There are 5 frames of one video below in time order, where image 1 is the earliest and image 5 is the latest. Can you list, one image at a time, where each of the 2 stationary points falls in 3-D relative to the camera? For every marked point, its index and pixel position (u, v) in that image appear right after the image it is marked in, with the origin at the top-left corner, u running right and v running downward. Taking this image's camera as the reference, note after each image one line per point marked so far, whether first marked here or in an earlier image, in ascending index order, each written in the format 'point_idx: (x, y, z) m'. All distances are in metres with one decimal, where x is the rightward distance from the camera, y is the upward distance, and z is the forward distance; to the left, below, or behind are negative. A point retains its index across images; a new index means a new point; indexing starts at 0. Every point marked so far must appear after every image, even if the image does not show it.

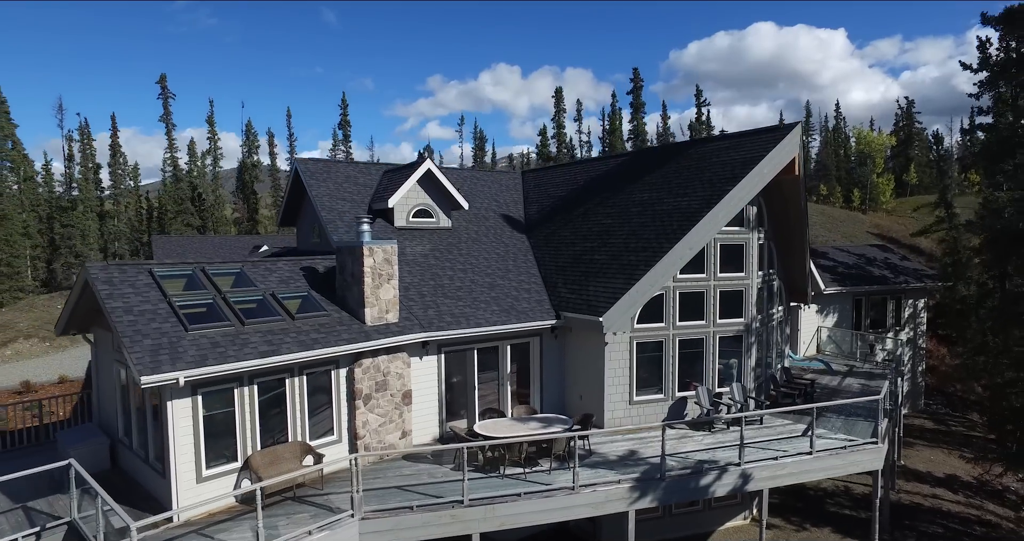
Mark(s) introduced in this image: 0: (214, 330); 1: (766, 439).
0: (-3.5, -0.7, +8.6) m
1: (+3.7, -2.4, +10.8) m
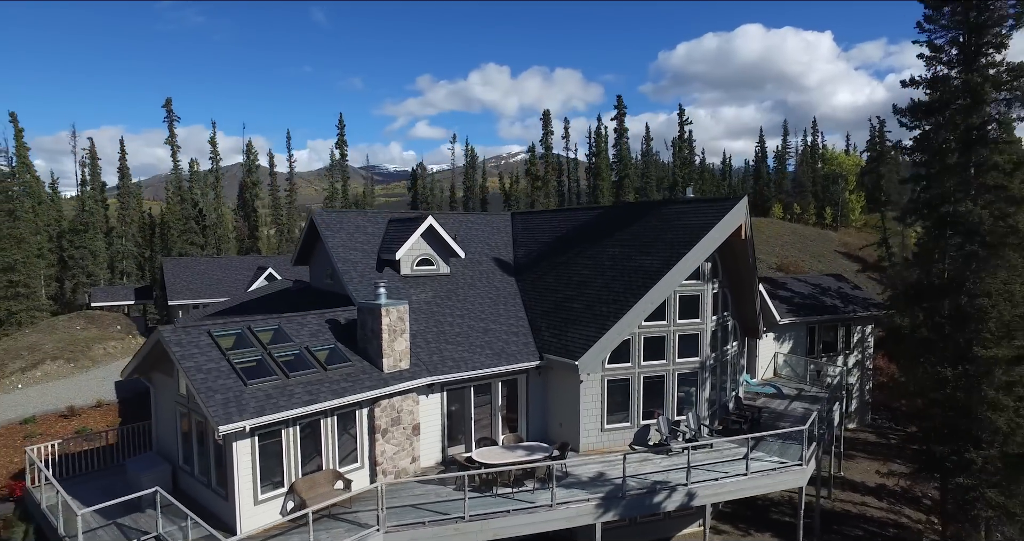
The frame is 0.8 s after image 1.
0: (-3.6, -1.7, +10.8) m
1: (+3.6, -3.3, +13.0) m
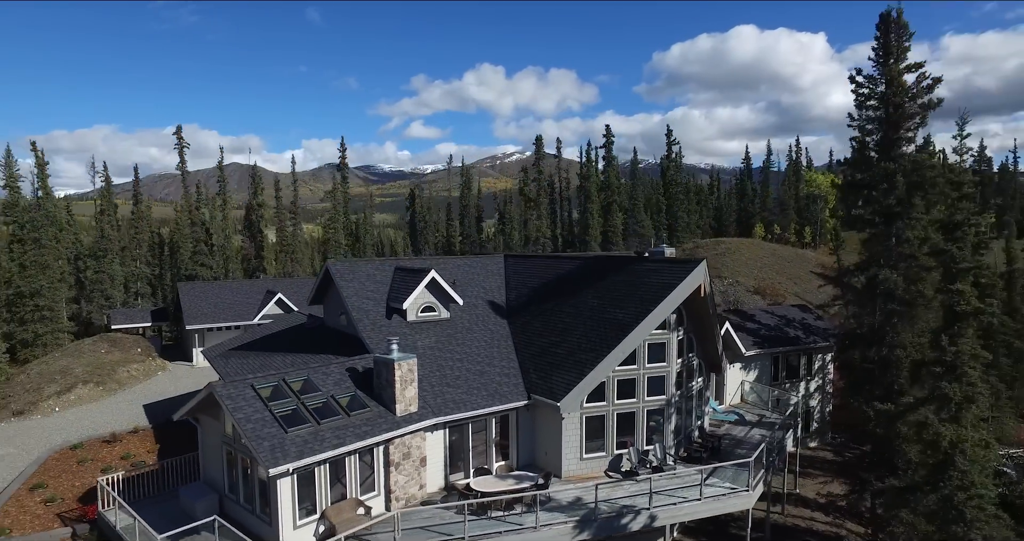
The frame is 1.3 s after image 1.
0: (-3.8, -2.9, +13.2) m
1: (+3.4, -4.5, +15.4) m
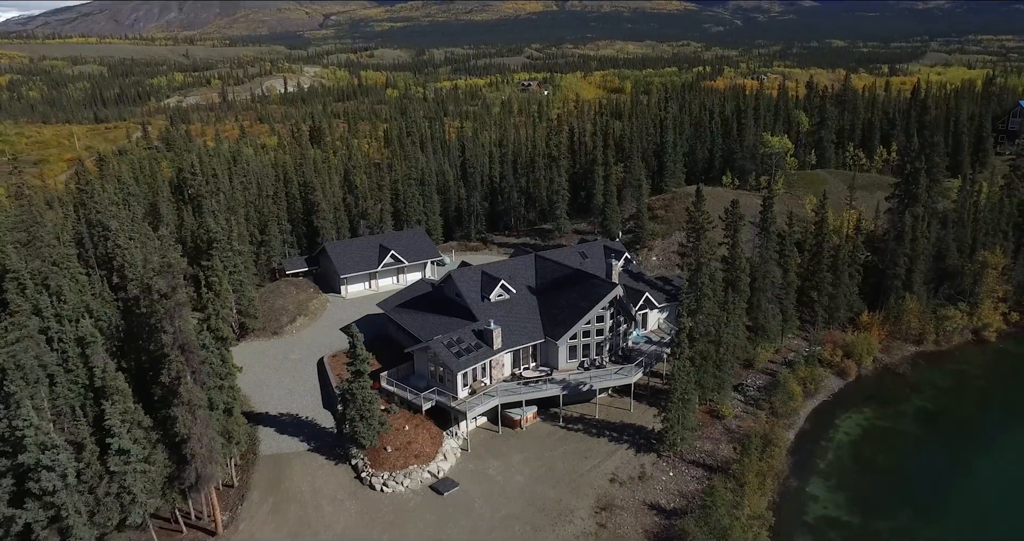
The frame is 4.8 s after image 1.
0: (-2.5, -4.3, +36.2) m
1: (+4.8, -5.5, +38.5) m
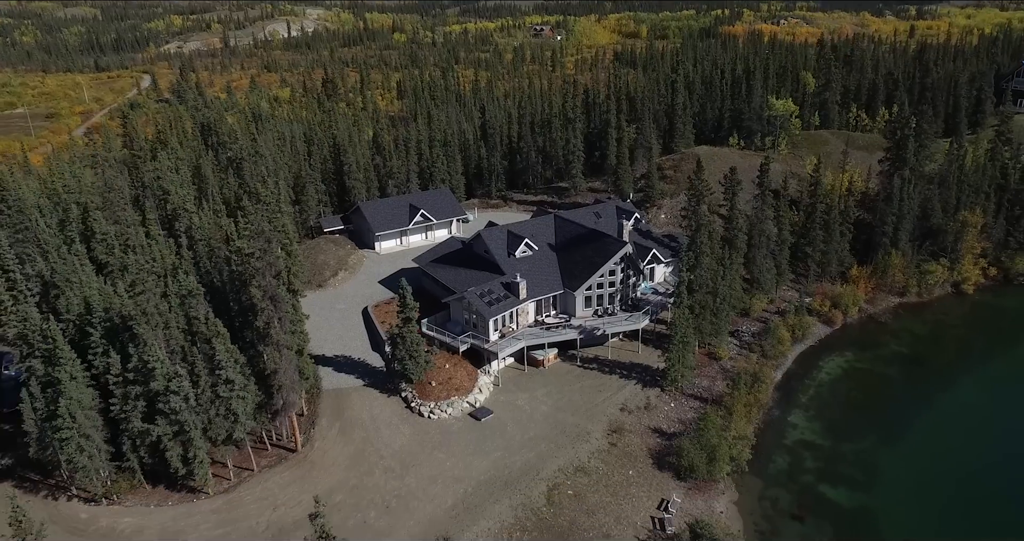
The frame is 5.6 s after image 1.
0: (-1.1, -2.1, +41.9) m
1: (+6.2, -3.1, +44.1) m
